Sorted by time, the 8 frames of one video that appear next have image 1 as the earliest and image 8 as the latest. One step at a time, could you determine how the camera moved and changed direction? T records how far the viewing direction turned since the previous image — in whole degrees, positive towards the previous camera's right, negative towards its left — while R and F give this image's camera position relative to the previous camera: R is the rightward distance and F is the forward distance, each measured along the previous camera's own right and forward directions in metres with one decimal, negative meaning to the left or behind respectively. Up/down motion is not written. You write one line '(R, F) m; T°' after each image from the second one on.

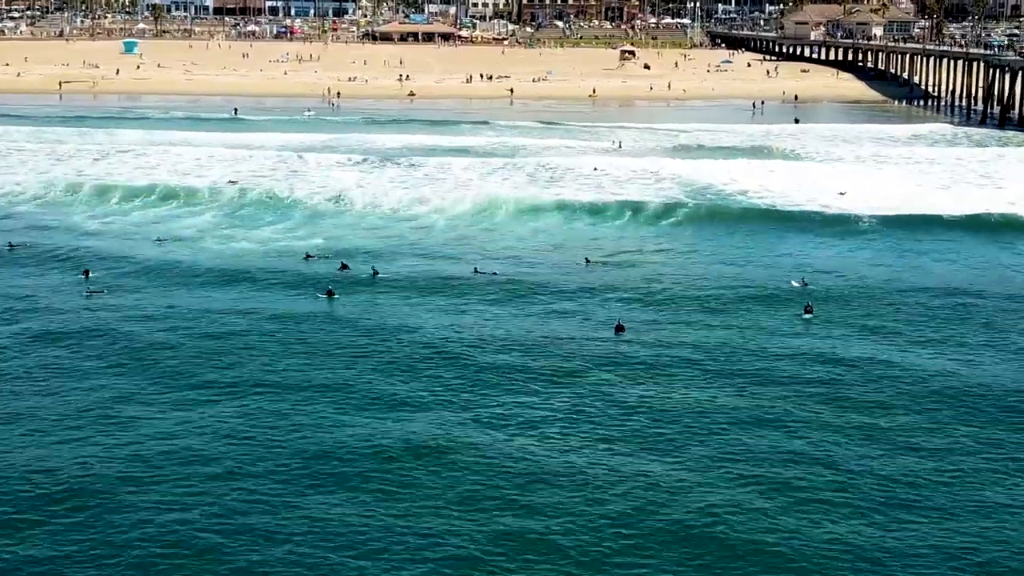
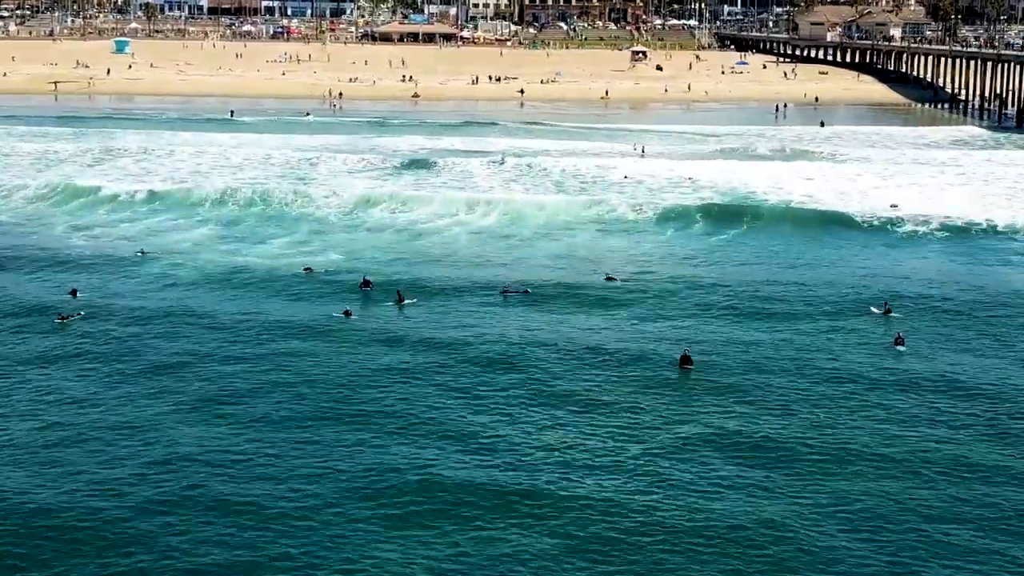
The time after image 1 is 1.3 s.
(-1.0, +3.4) m; 0°
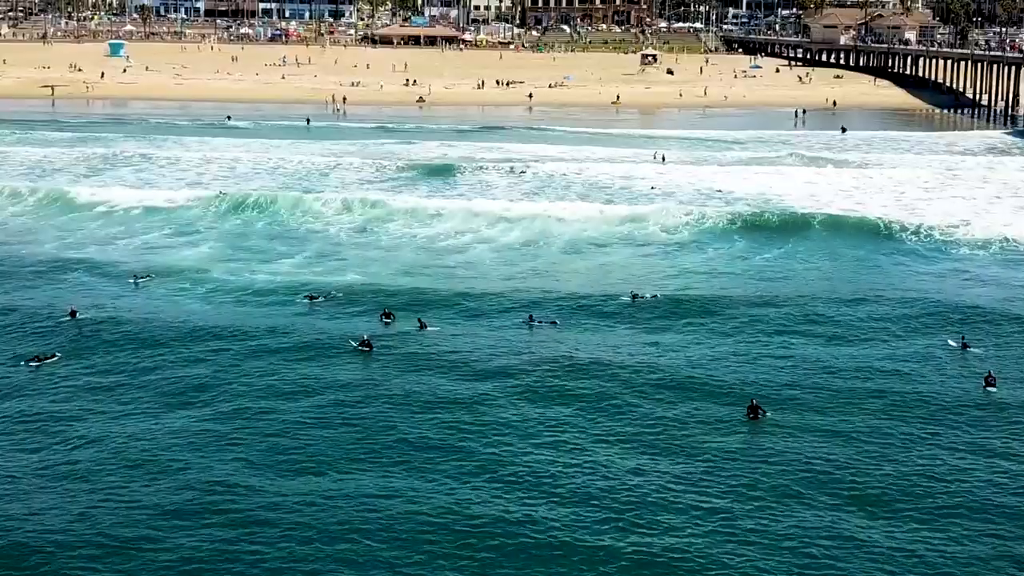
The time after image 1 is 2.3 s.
(-0.8, +2.5) m; 0°
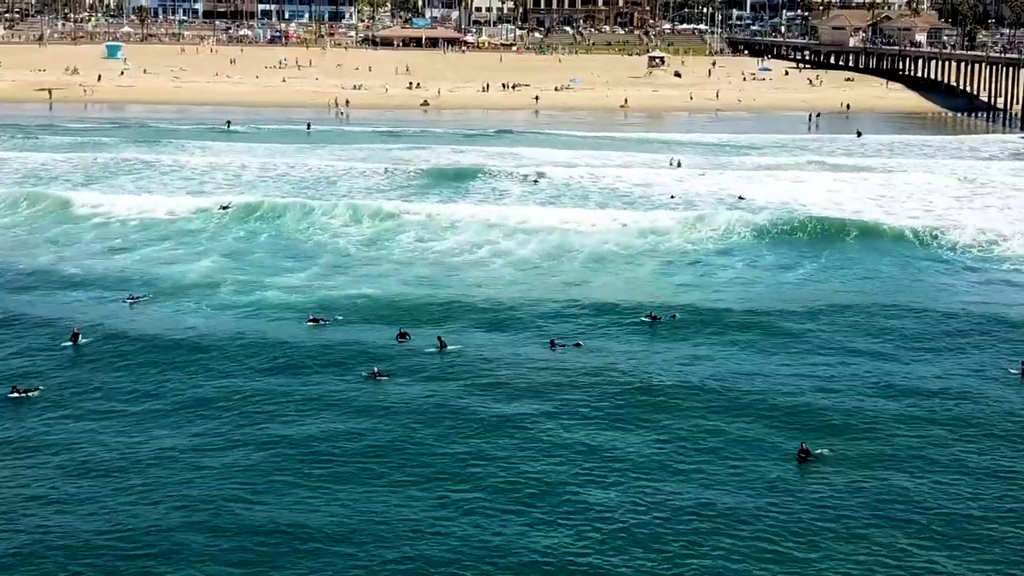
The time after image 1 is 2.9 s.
(-0.5, +1.6) m; 0°
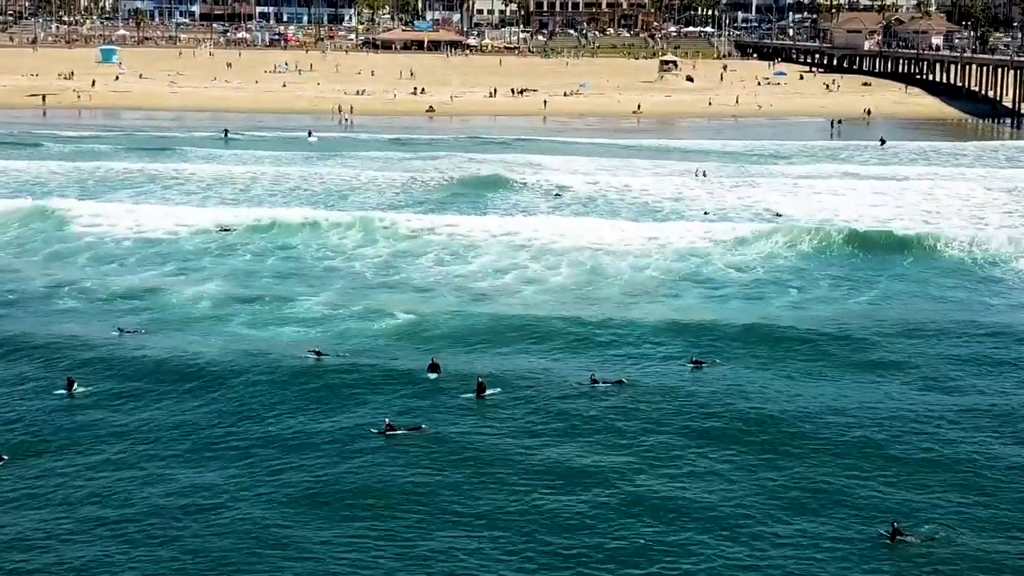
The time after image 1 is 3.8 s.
(-0.8, +2.4) m; 0°
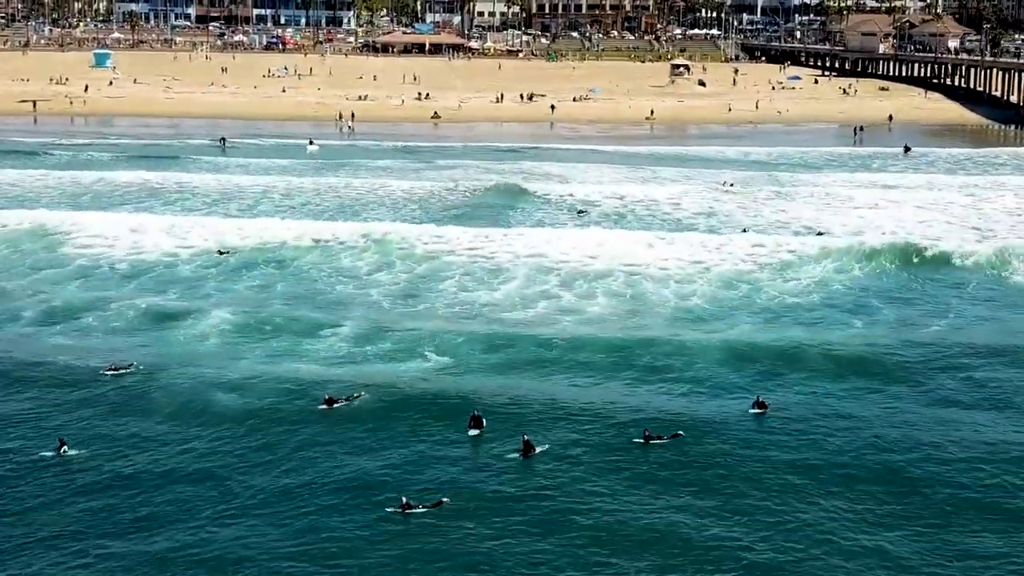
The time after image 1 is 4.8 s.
(-0.8, +2.5) m; 0°
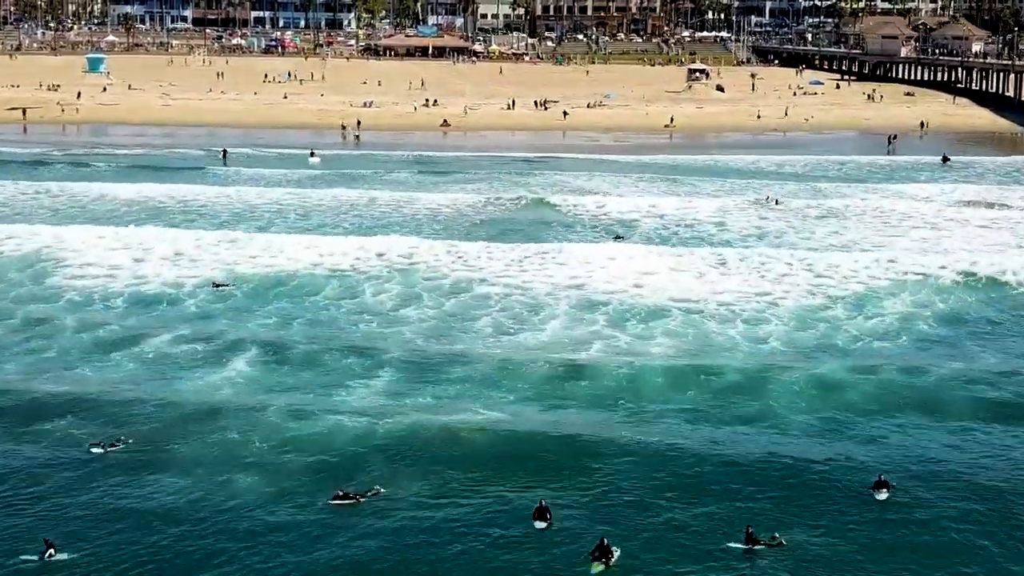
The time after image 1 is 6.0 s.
(-1.0, +3.1) m; 0°
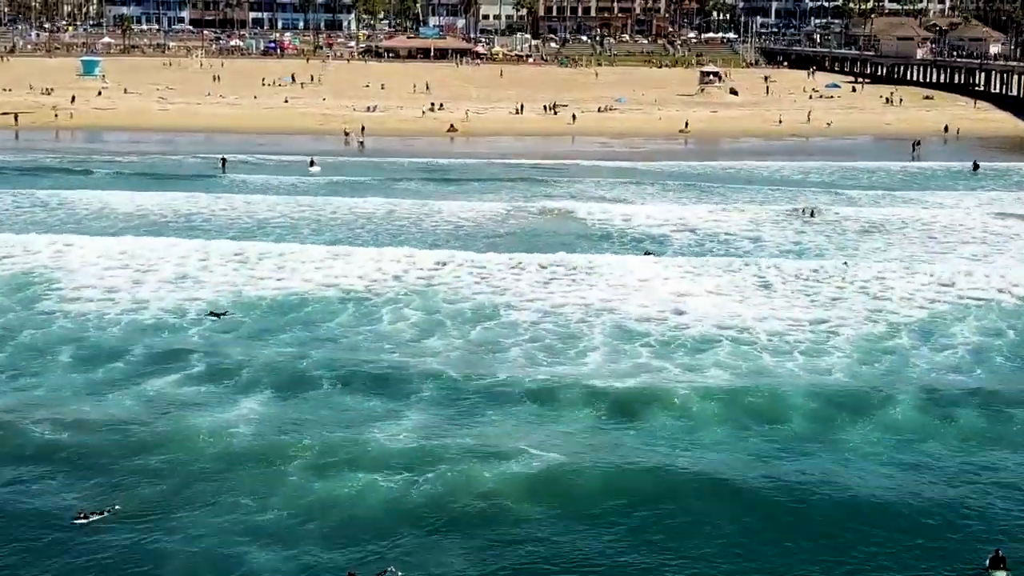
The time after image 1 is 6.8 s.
(-0.7, +2.2) m; 0°
